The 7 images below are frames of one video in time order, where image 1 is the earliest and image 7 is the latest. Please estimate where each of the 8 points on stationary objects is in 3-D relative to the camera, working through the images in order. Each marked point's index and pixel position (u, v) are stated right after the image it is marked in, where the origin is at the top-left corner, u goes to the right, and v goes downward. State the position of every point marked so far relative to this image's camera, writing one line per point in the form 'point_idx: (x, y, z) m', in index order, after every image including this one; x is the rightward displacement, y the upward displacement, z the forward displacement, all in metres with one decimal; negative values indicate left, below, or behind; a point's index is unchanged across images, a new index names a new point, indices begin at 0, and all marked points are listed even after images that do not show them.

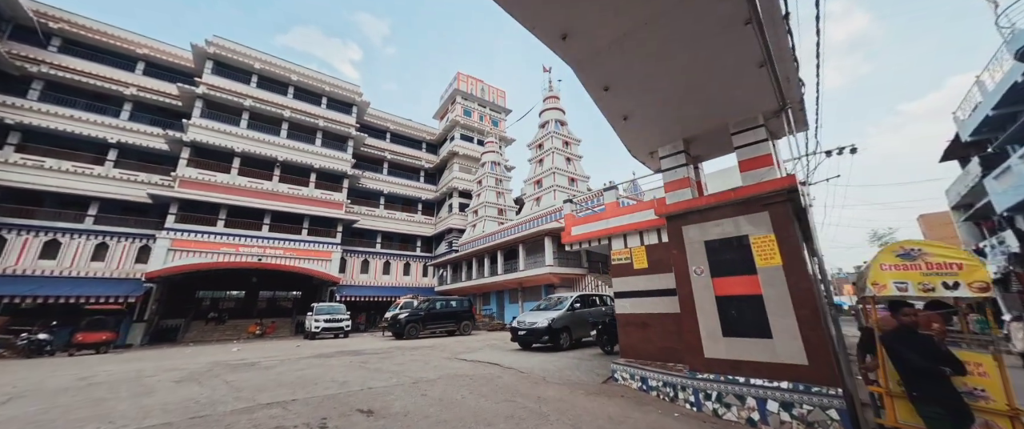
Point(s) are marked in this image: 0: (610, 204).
0: (+2.3, +0.3, +7.6) m
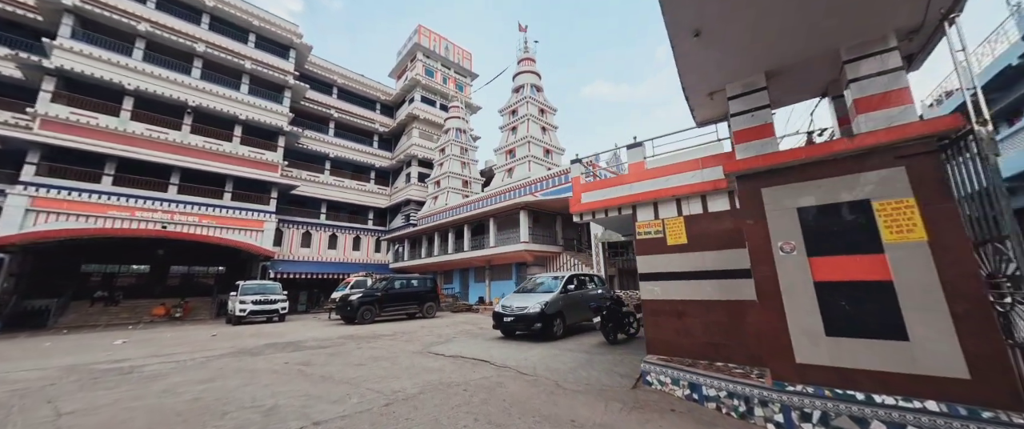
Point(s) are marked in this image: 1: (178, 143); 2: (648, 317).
0: (+2.3, +0.9, +6.1) m
1: (-18.8, +4.1, +18.1) m
2: (+2.3, -1.7, +5.3) m
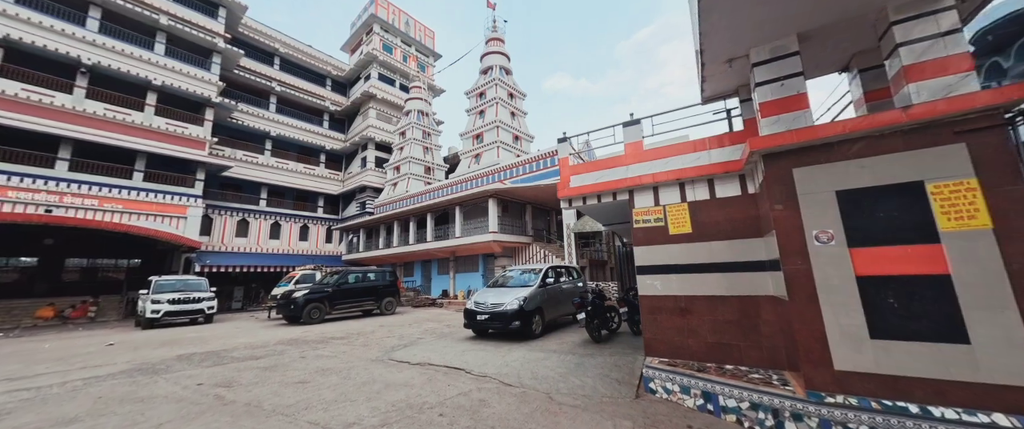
0: (+2.0, +1.2, +5.5) m
1: (-20.4, +4.9, +14.7) m
2: (+2.0, -1.5, +4.8) m
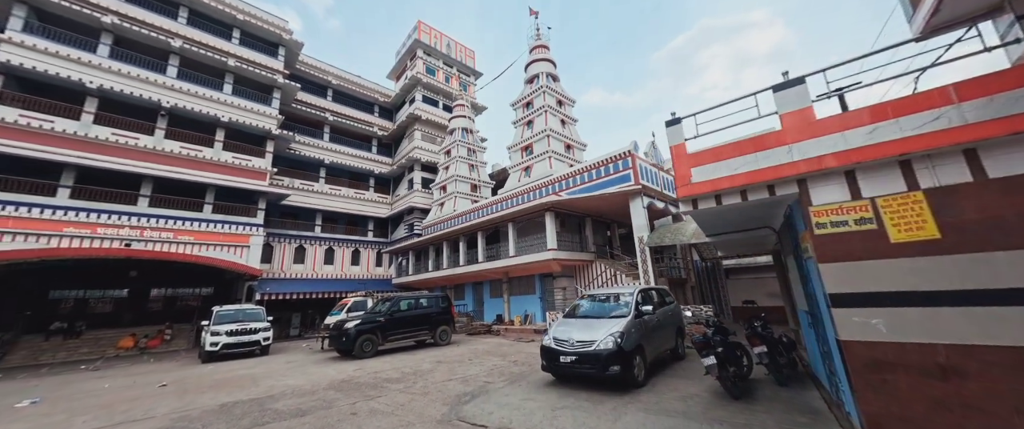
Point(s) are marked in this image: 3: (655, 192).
0: (+3.2, +1.2, +3.8) m
1: (-17.9, +3.3, +15.9) m
2: (+3.3, -1.5, +3.0) m
3: (+5.6, +0.9, +12.5) m
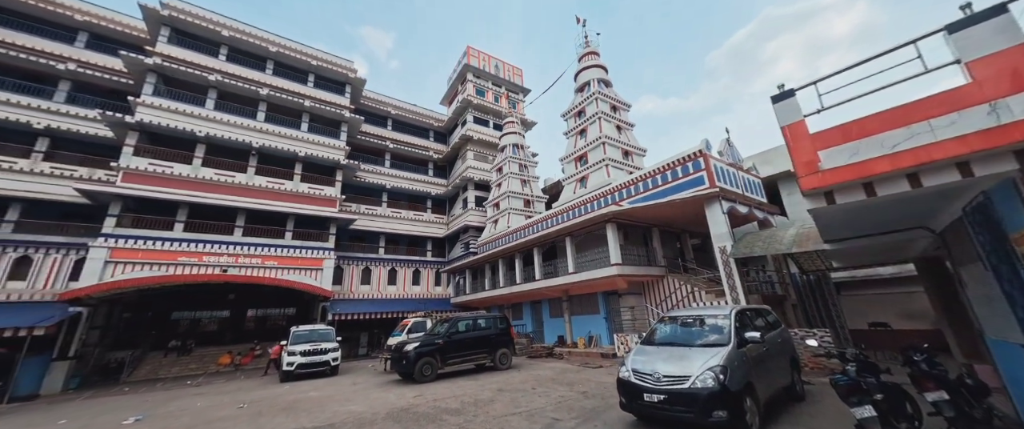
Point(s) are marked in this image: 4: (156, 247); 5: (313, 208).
0: (+3.8, +1.2, +2.7) m
1: (-15.2, +1.7, +18.1) m
2: (+3.8, -1.3, +1.7) m
3: (+7.6, +0.7, +10.8) m
4: (-17.4, -1.6, +15.7) m
5: (-12.1, +0.4, +19.5) m
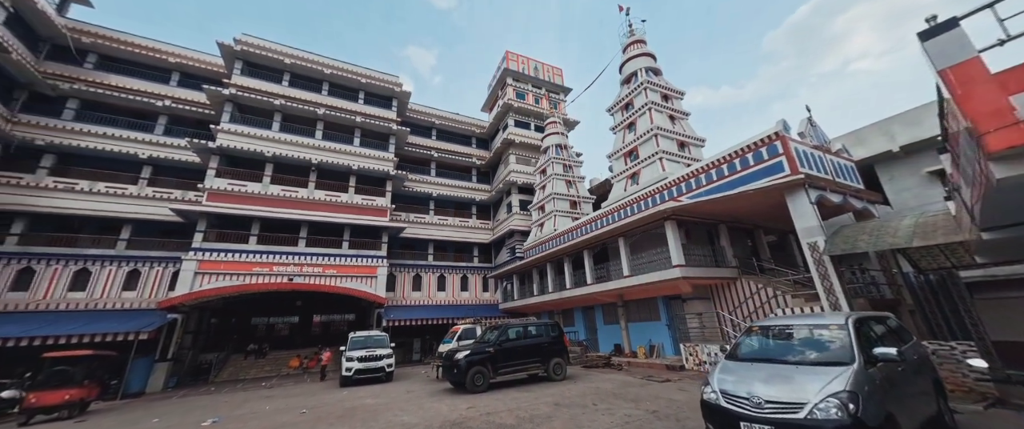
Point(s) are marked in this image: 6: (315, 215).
0: (+4.2, +1.5, +1.7) m
1: (-12.5, +0.9, +19.5) m
2: (+4.2, -1.1, +0.6) m
3: (+9.0, +1.0, +9.2) m
4: (-14.9, -2.4, +17.3) m
5: (-9.3, -0.2, +20.5) m
6: (-11.9, 0.0, +19.4) m
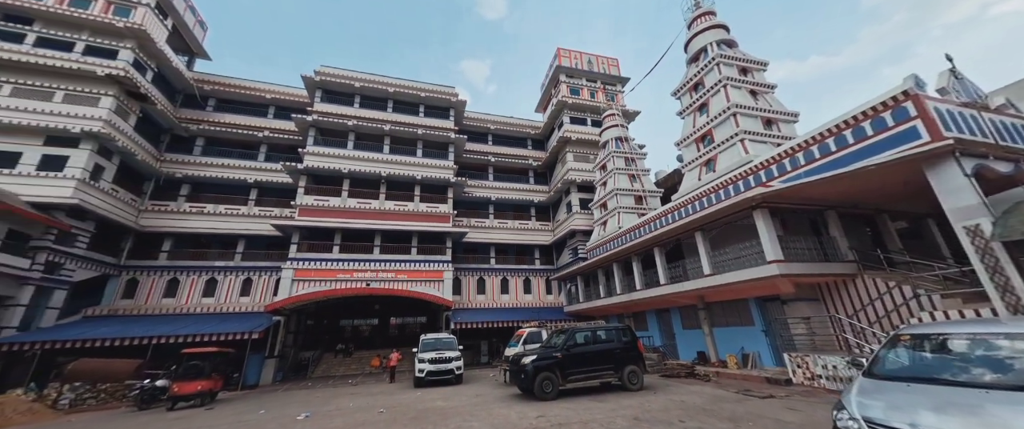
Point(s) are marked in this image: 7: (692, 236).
0: (+4.3, +1.8, +0.5) m
1: (-8.8, +0.3, +21.1) m
2: (+4.2, -0.7, -0.5) m
3: (+10.5, +1.5, +7.1) m
4: (-11.4, -3.2, +19.4) m
5: (-5.4, -0.7, +21.5) m
6: (-8.2, -0.6, +20.8) m
7: (+7.0, -0.8, +12.6) m
